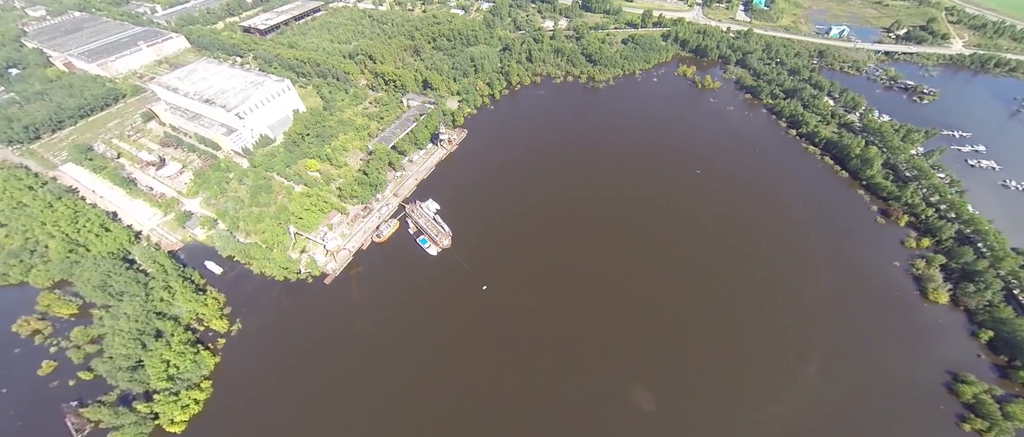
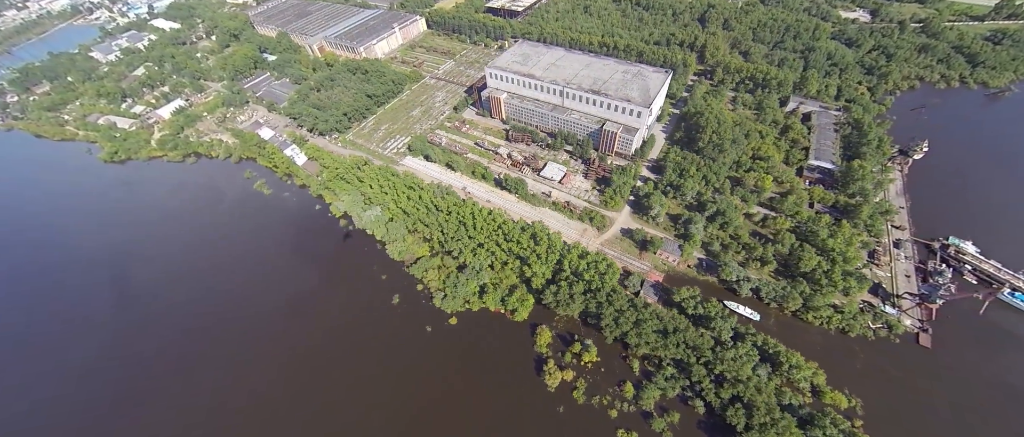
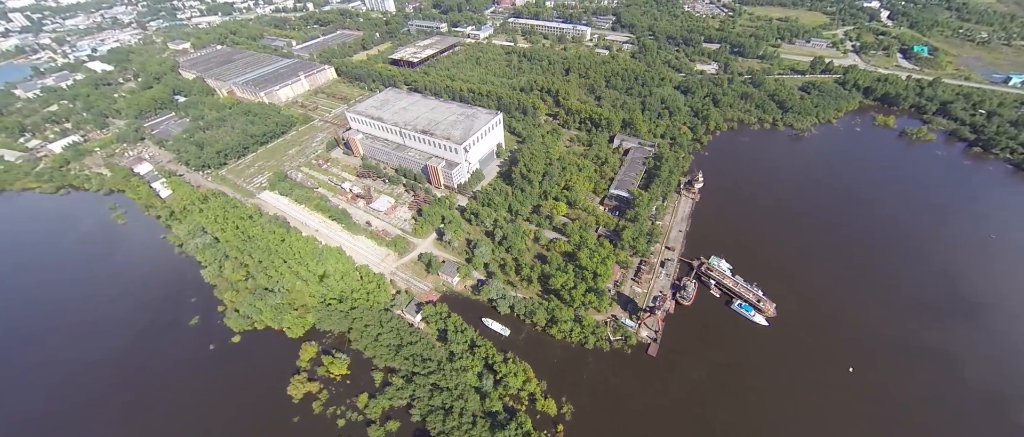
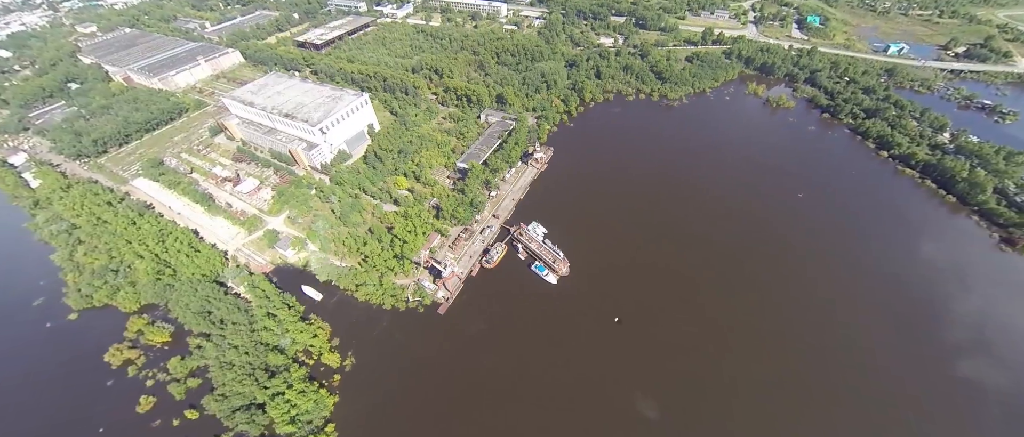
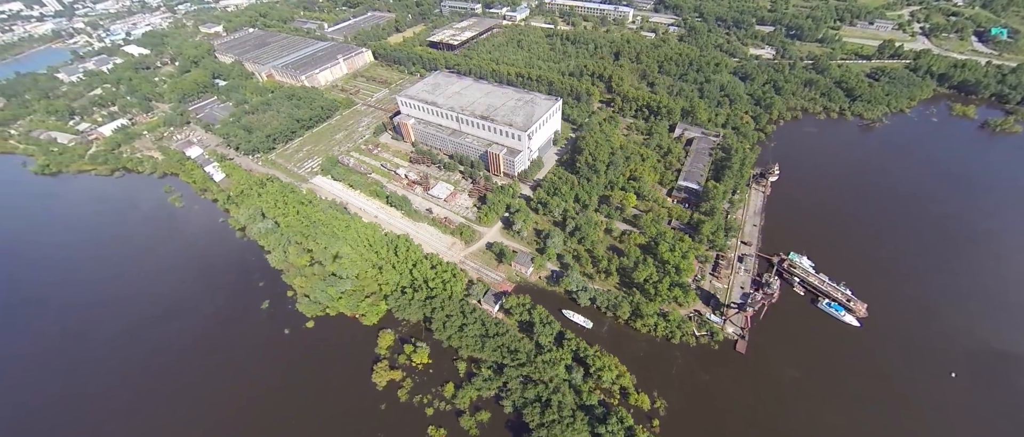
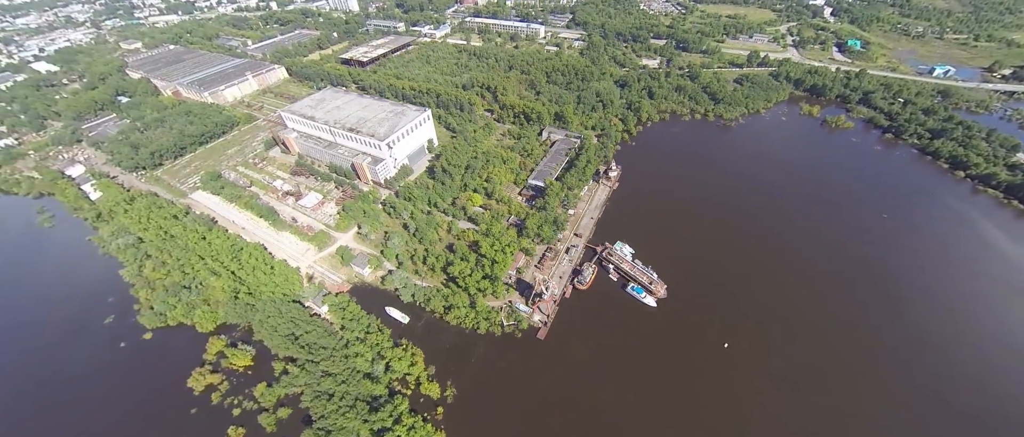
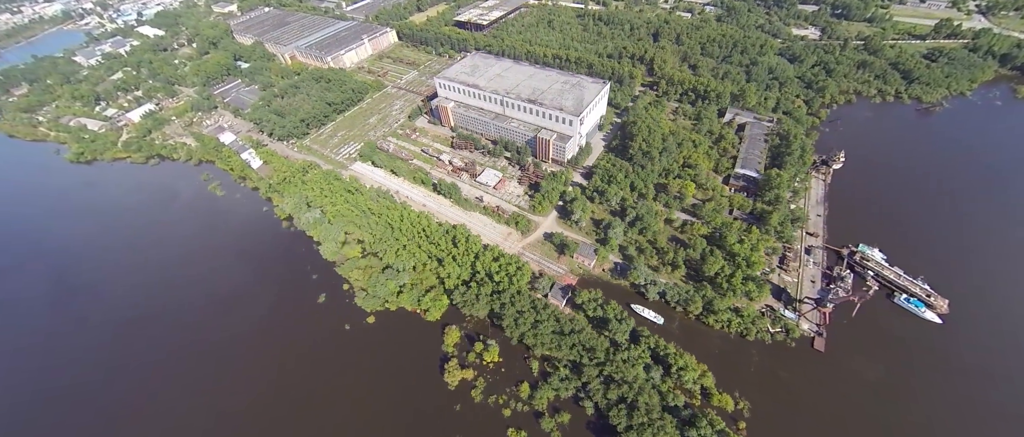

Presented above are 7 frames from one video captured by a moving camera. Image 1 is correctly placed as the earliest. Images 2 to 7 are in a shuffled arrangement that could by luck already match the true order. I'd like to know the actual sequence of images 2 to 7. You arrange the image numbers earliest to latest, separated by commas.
4, 6, 3, 5, 7, 2
